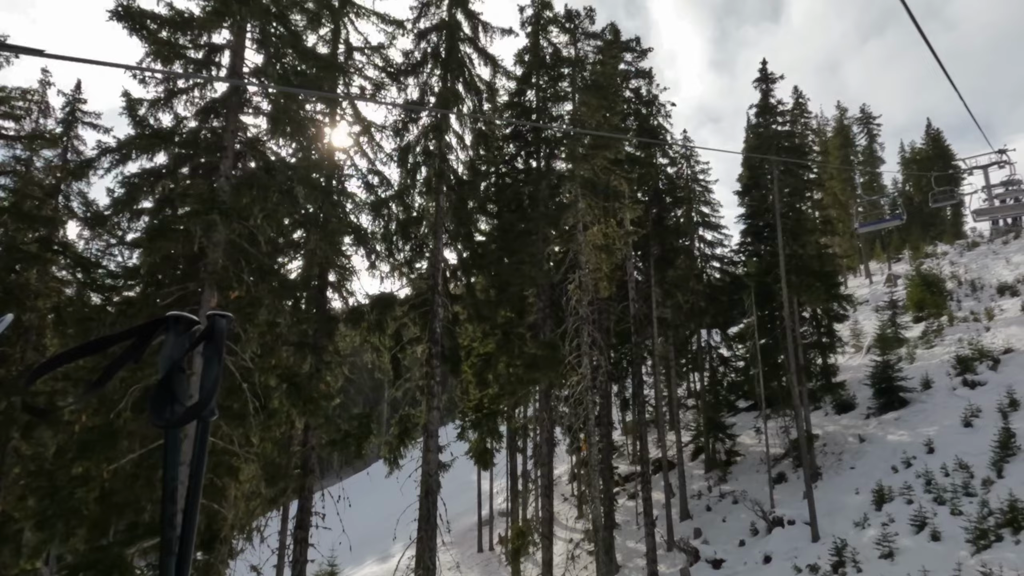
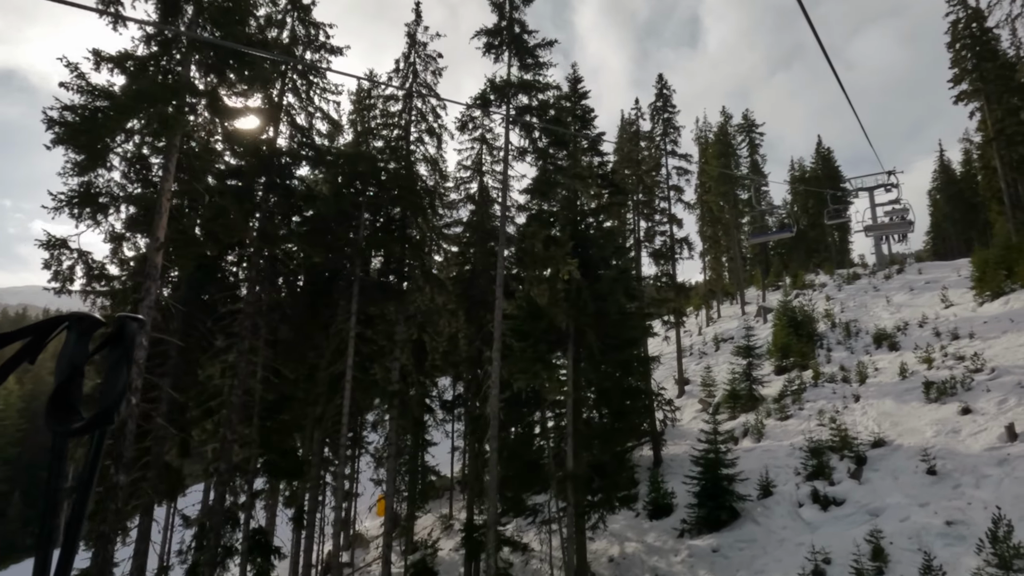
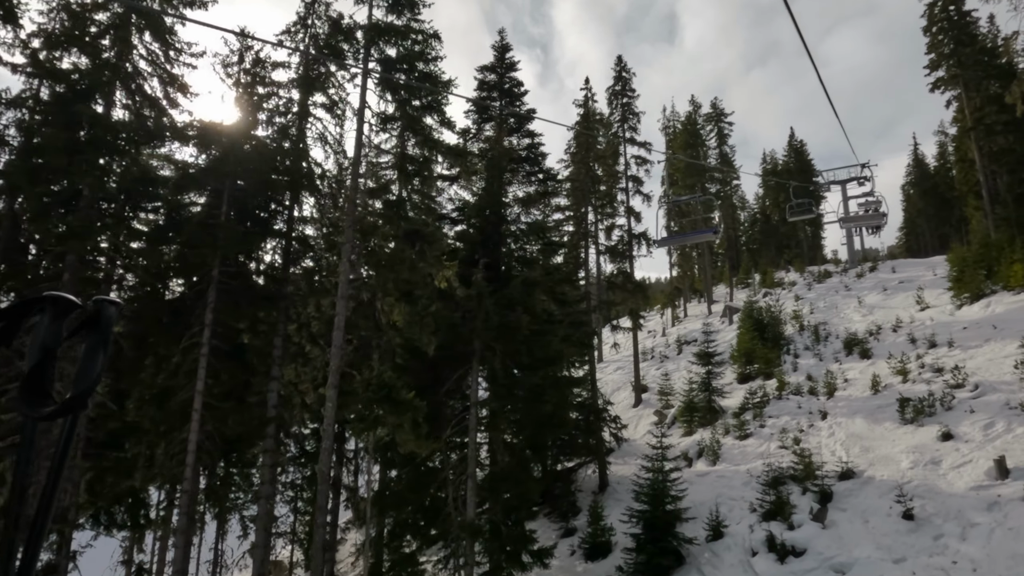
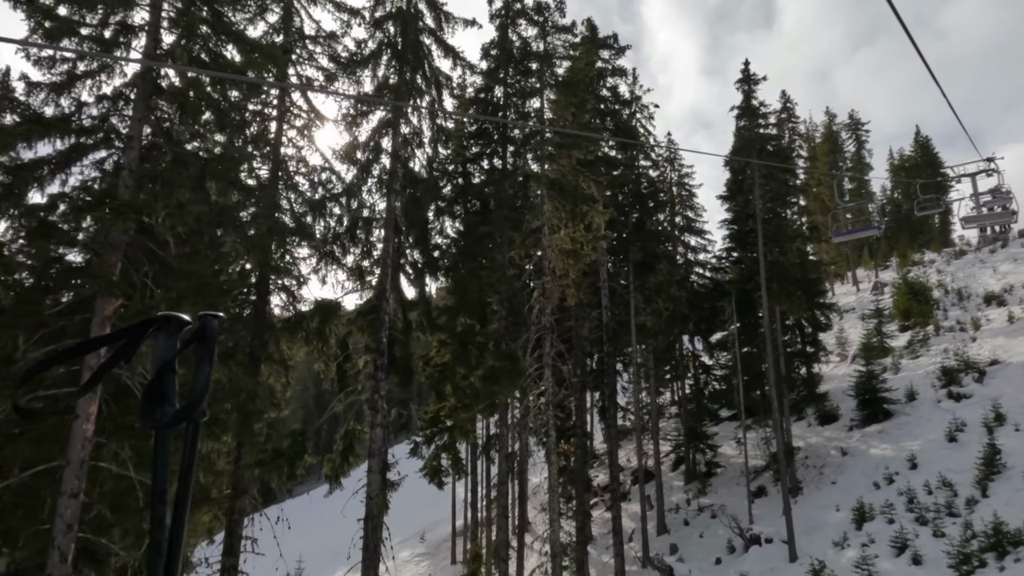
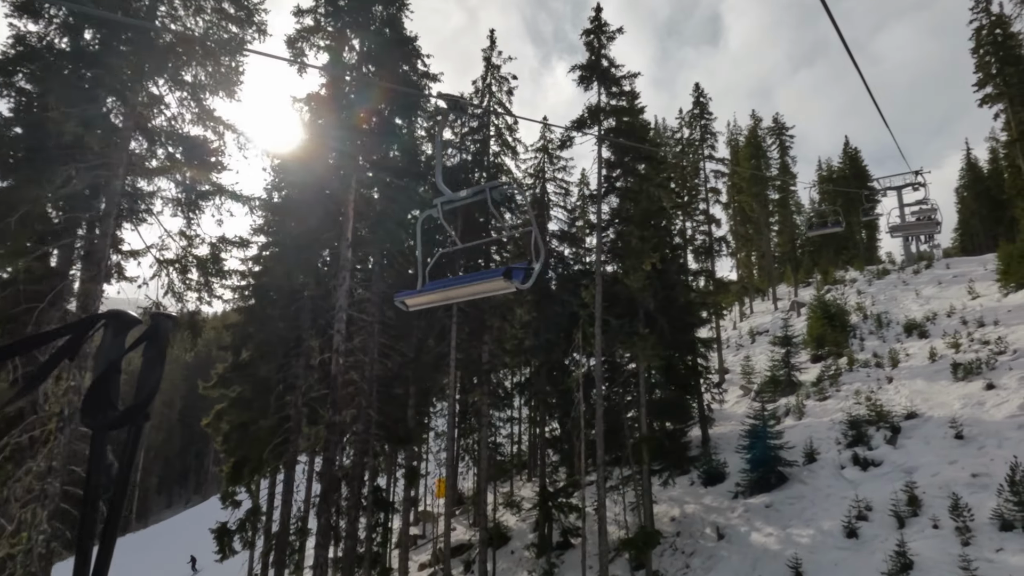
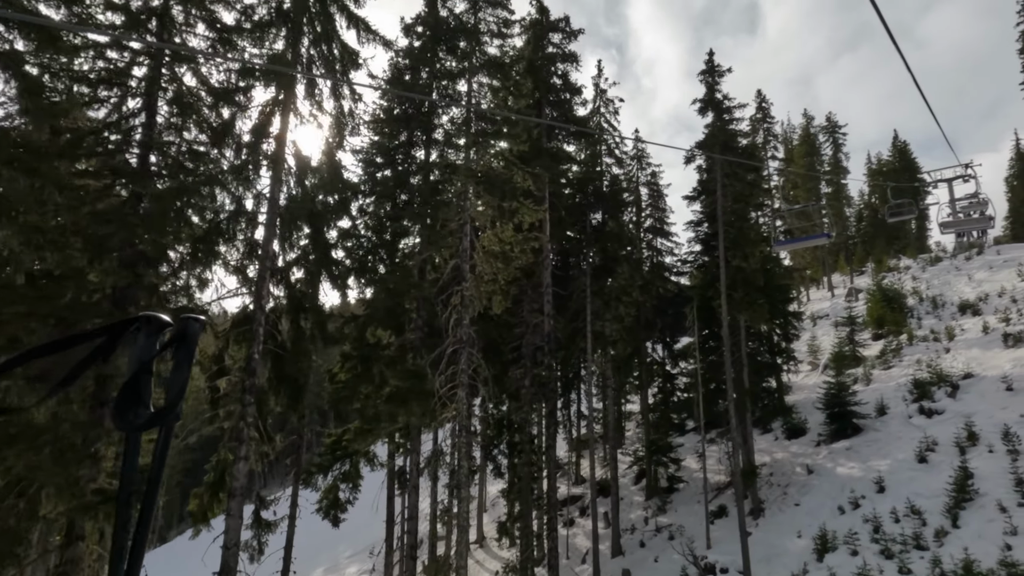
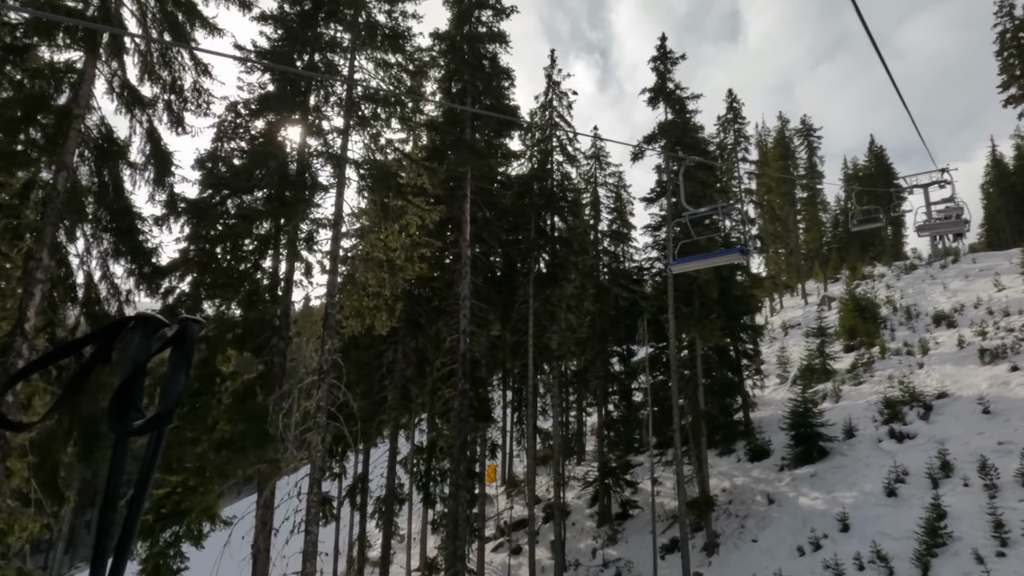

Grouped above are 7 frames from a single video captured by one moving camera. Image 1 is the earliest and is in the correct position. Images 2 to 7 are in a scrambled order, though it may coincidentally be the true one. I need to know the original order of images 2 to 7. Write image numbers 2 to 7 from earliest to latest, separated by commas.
4, 6, 7, 5, 2, 3
